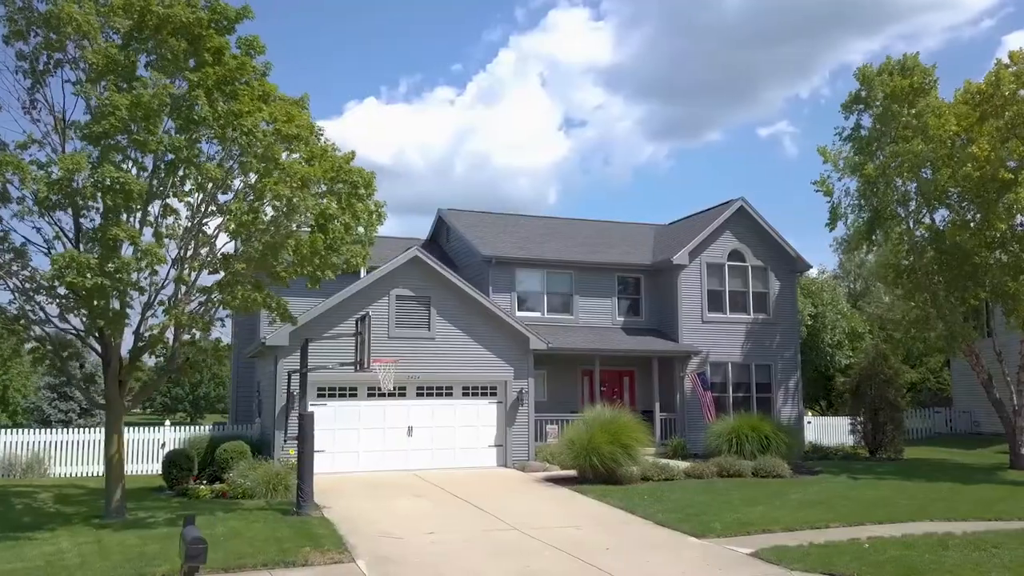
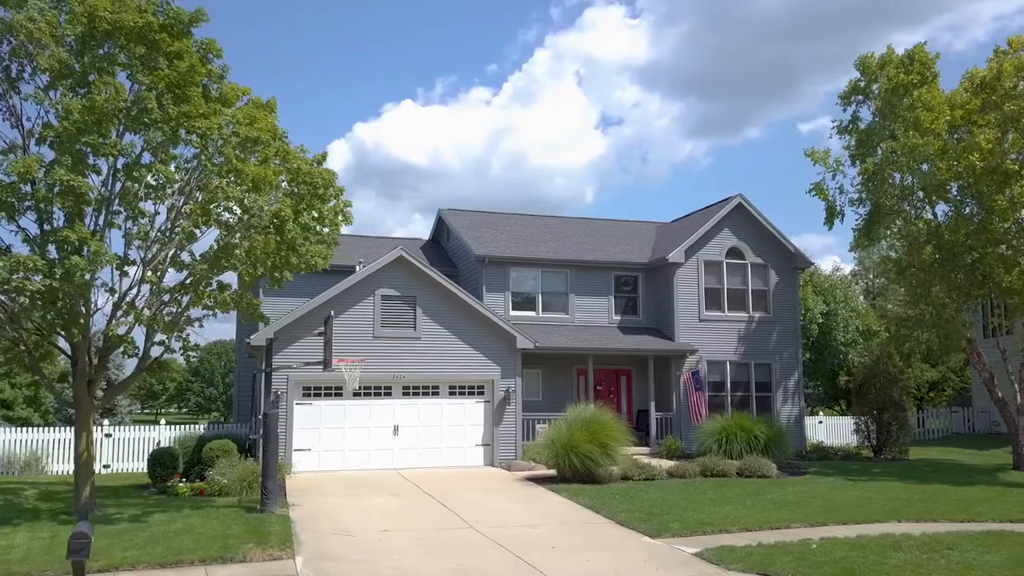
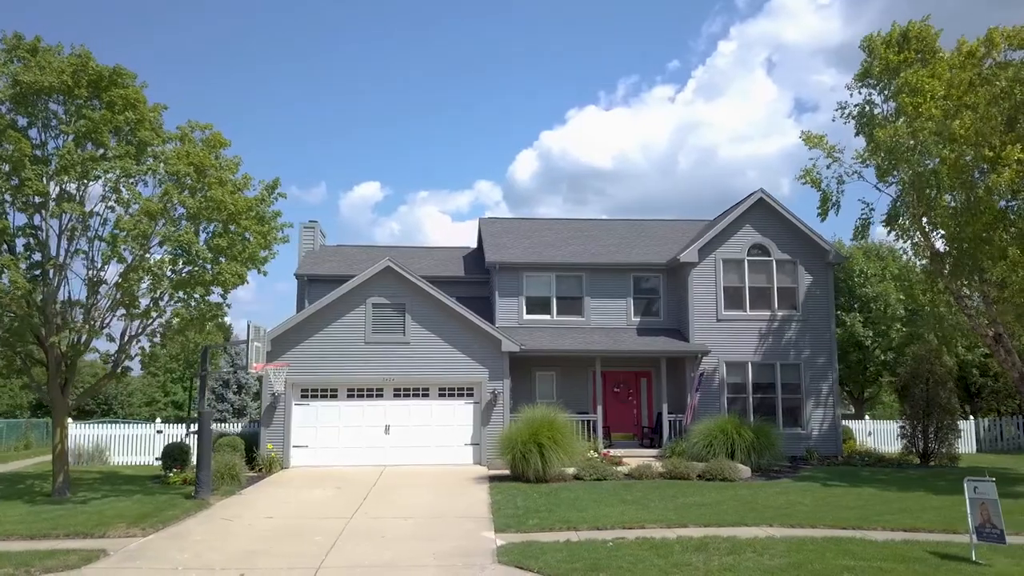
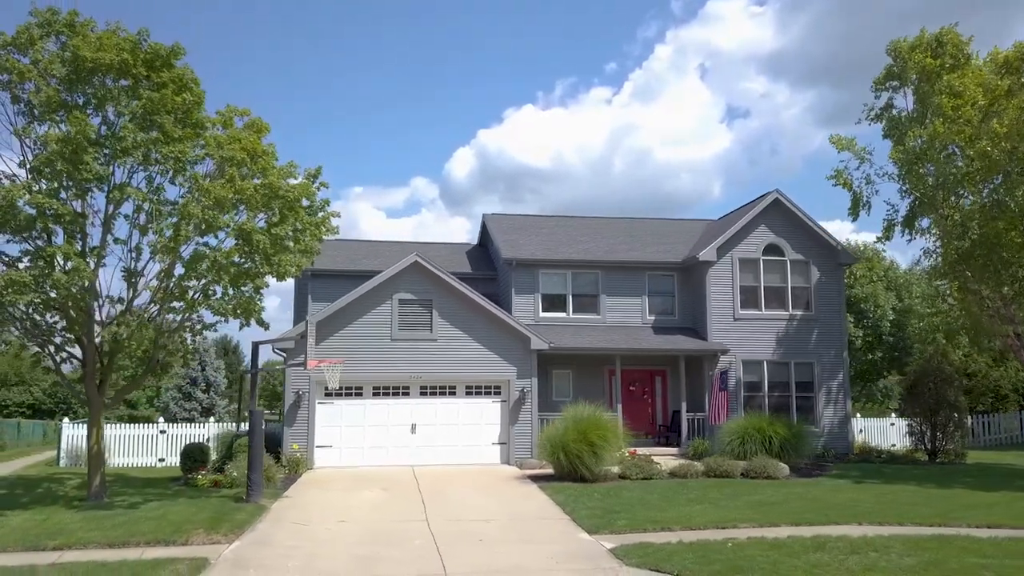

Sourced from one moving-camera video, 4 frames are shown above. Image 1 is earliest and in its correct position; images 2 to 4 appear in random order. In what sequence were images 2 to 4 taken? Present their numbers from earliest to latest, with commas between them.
2, 4, 3
